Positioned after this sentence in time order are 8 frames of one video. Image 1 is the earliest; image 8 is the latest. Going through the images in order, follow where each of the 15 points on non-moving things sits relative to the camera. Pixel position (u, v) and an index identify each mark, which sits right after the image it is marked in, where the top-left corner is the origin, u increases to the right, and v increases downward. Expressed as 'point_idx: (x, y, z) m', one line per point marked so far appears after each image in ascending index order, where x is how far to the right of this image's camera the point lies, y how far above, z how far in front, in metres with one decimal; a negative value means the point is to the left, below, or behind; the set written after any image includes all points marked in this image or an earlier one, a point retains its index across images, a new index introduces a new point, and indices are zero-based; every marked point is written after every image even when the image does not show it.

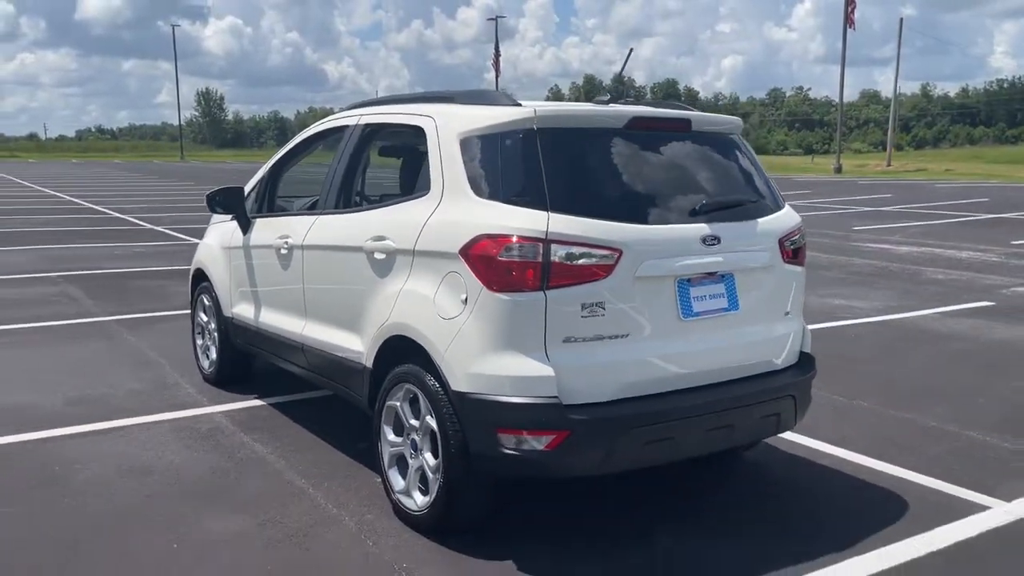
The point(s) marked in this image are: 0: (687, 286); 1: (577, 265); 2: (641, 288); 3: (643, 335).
0: (+0.8, 0.0, +4.2) m
1: (+0.3, +0.1, +3.9) m
2: (+0.6, 0.0, +4.1) m
3: (+0.6, -0.2, +4.1) m
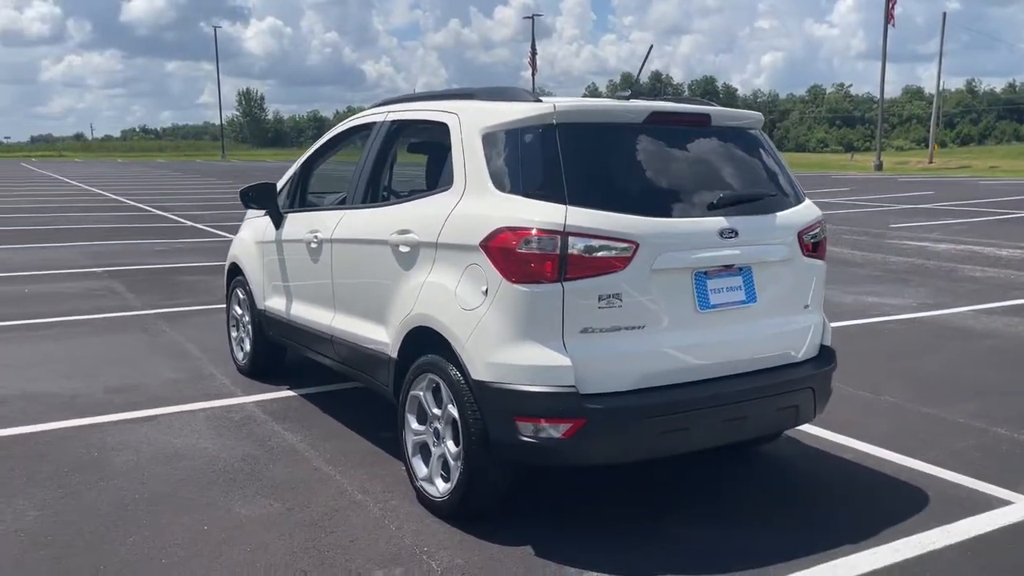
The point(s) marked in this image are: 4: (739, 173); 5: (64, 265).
0: (+0.9, 0.0, +4.3) m
1: (+0.4, +0.1, +4.0) m
2: (+0.7, 0.0, +4.1) m
3: (+0.7, -0.2, +4.2) m
4: (+1.4, +0.5, +4.9) m
5: (-6.7, +0.3, +13.1) m
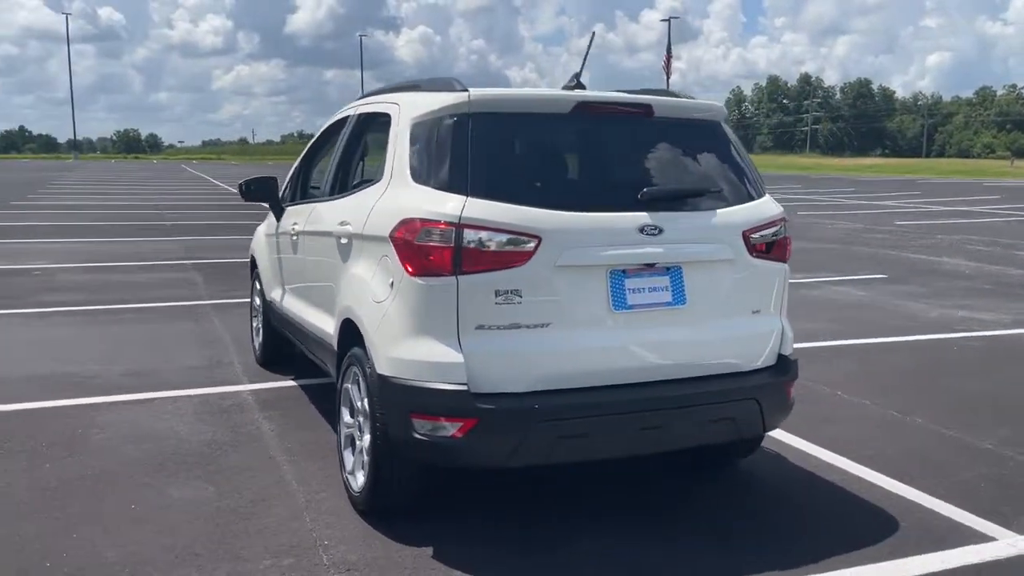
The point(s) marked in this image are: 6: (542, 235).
0: (+0.5, +0.1, +4.1) m
1: (-0.1, +0.2, +3.9) m
2: (+0.2, 0.0, +3.9) m
3: (+0.2, -0.2, +4.0) m
4: (+1.1, +0.5, +4.5) m
5: (-5.6, +0.5, +14.0) m
6: (+0.1, +0.2, +3.9) m
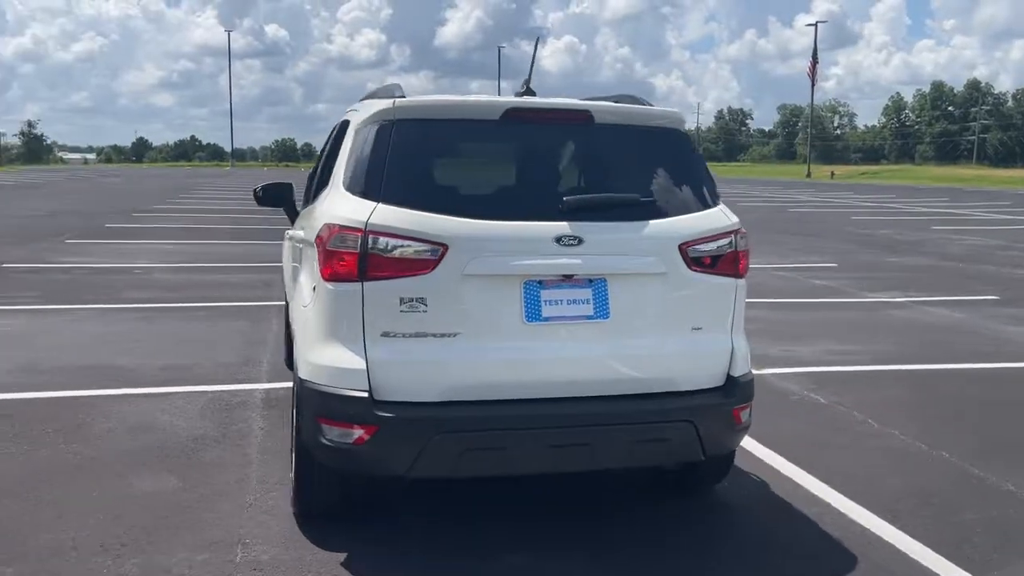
0: (+0.1, 0.0, +3.9) m
1: (-0.5, +0.1, +3.8) m
2: (-0.2, 0.0, +3.9) m
3: (-0.2, -0.2, +3.9) m
4: (+0.8, +0.4, +4.3) m
5: (-4.3, +0.5, +14.7) m
6: (-0.3, +0.2, +3.8) m
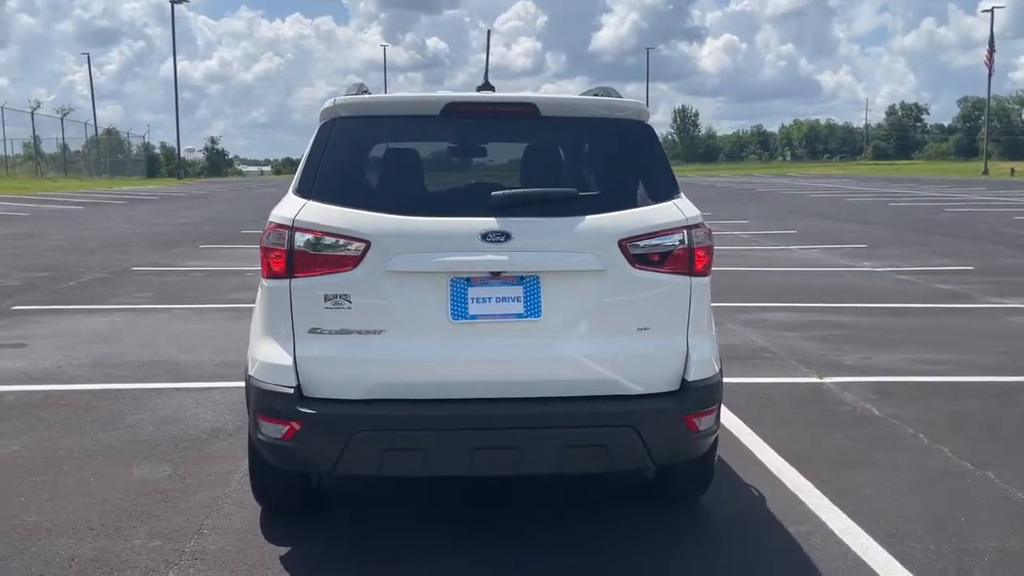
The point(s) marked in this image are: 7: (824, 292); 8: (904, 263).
0: (-0.2, 0.0, +3.8) m
1: (-0.8, +0.1, +3.9) m
2: (-0.5, 0.0, +3.8) m
3: (-0.5, -0.2, +3.8) m
4: (+0.5, +0.4, +4.1) m
5: (-2.7, +0.4, +15.2) m
6: (-0.6, +0.2, +3.8) m
7: (+4.6, -0.1, +13.0) m
8: (+7.6, +0.5, +17.1) m
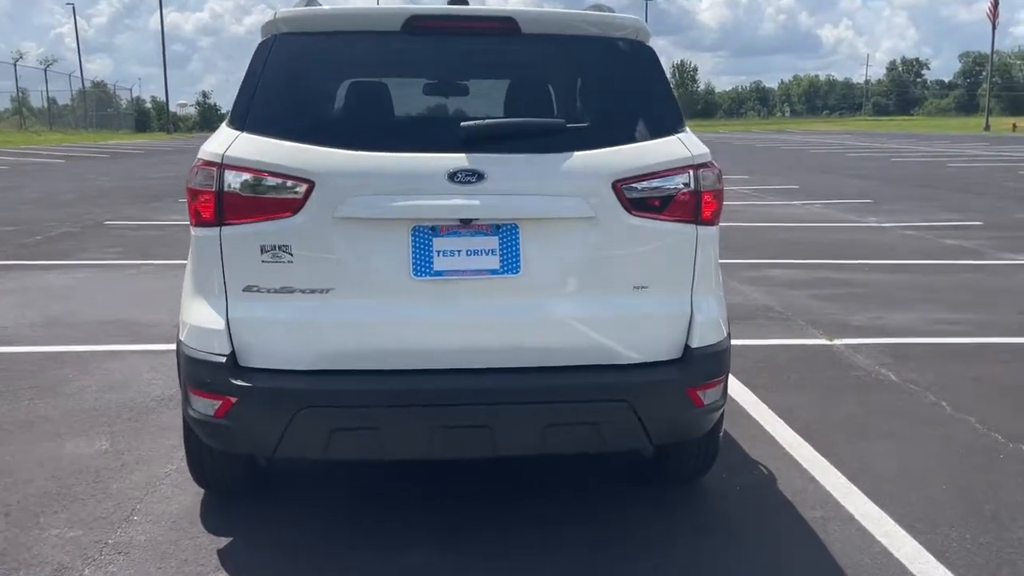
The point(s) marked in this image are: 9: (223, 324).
0: (-0.3, +0.2, +3.2) m
1: (-0.9, +0.3, +3.2) m
2: (-0.6, +0.2, +3.2) m
3: (-0.6, 0.0, +3.2) m
4: (+0.4, +0.6, +3.5) m
5: (-2.8, +1.2, +14.6) m
6: (-0.7, +0.4, +3.2) m
7: (+4.5, +0.6, +12.4) m
8: (+7.4, +1.3, +16.5) m
9: (-1.1, -0.1, +3.3) m
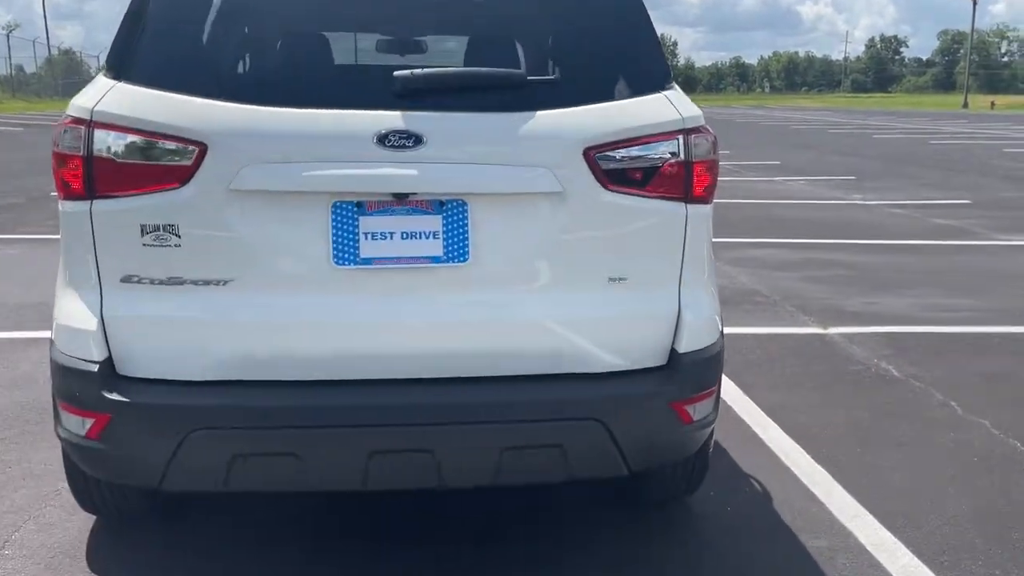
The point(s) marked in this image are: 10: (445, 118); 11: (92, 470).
0: (-0.5, +0.2, +2.6) m
1: (-1.1, +0.4, +2.6) m
2: (-0.8, +0.2, +2.6) m
3: (-0.7, 0.0, +2.6) m
4: (+0.3, +0.7, +2.8) m
5: (-3.2, +1.5, +13.8) m
6: (-0.9, +0.4, +2.5) m
7: (+4.1, +0.8, +11.9) m
8: (+7.0, +1.7, +16.0) m
9: (-1.2, -0.1, +2.6) m
10: (-0.2, +0.5, +2.6) m
11: (-1.3, -0.6, +2.8) m
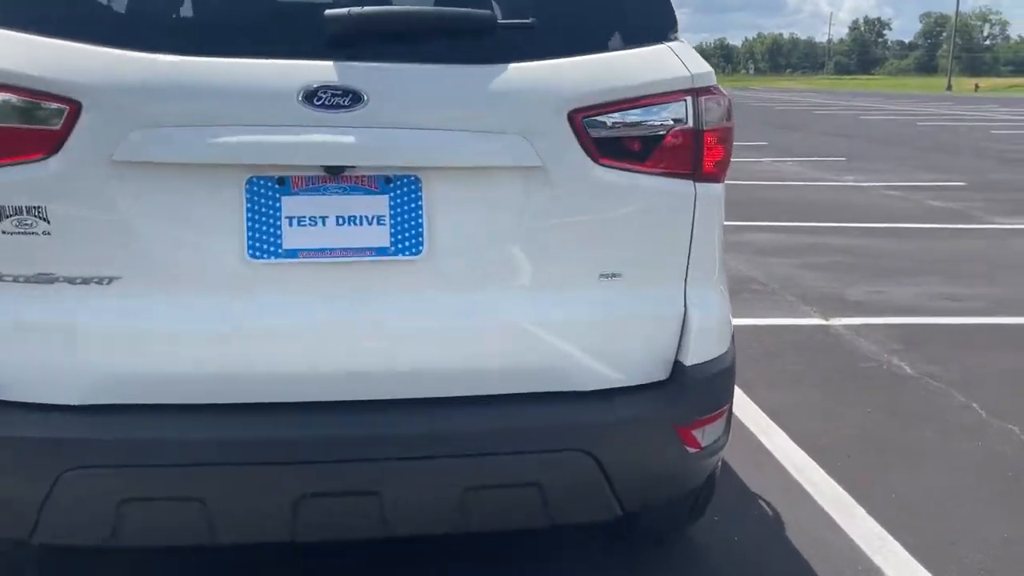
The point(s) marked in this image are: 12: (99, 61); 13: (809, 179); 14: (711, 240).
0: (-0.5, +0.2, +2.0) m
1: (-1.2, +0.4, +2.0) m
2: (-0.8, +0.2, +2.0) m
3: (-0.8, 0.0, +2.0) m
4: (+0.2, +0.7, +2.3) m
5: (-3.5, +1.8, +13.2) m
6: (-0.9, +0.4, +2.0) m
7: (+3.8, +1.0, +11.4) m
8: (+6.6, +1.9, +15.5) m
9: (-1.3, -0.1, +2.1) m
10: (-0.3, +0.5, +2.0) m
11: (-1.4, -0.6, +2.2) m
12: (-0.9, +0.5, +2.0) m
13: (+5.1, +1.9, +15.1) m
14: (+0.5, +0.1, +2.3) m
